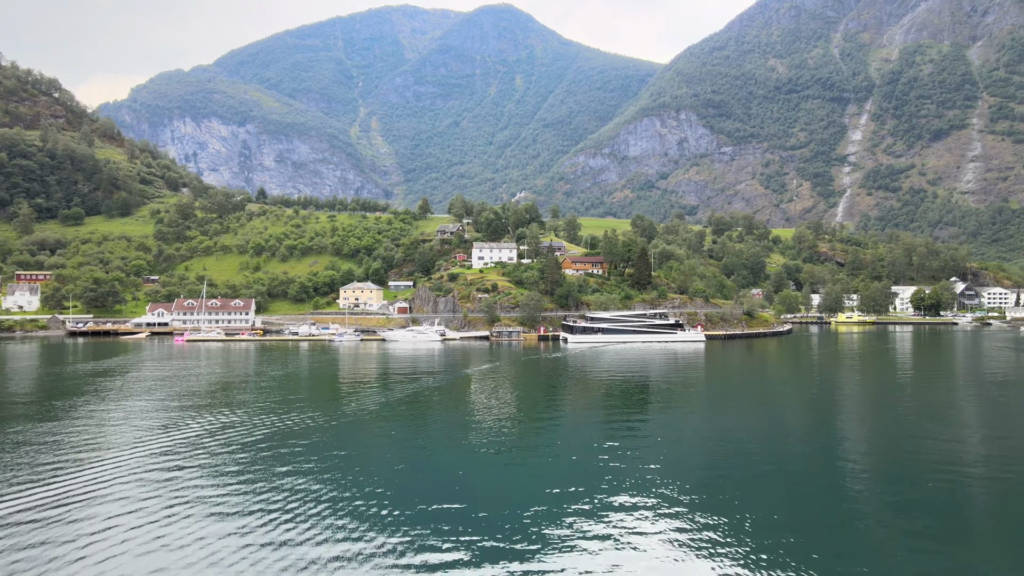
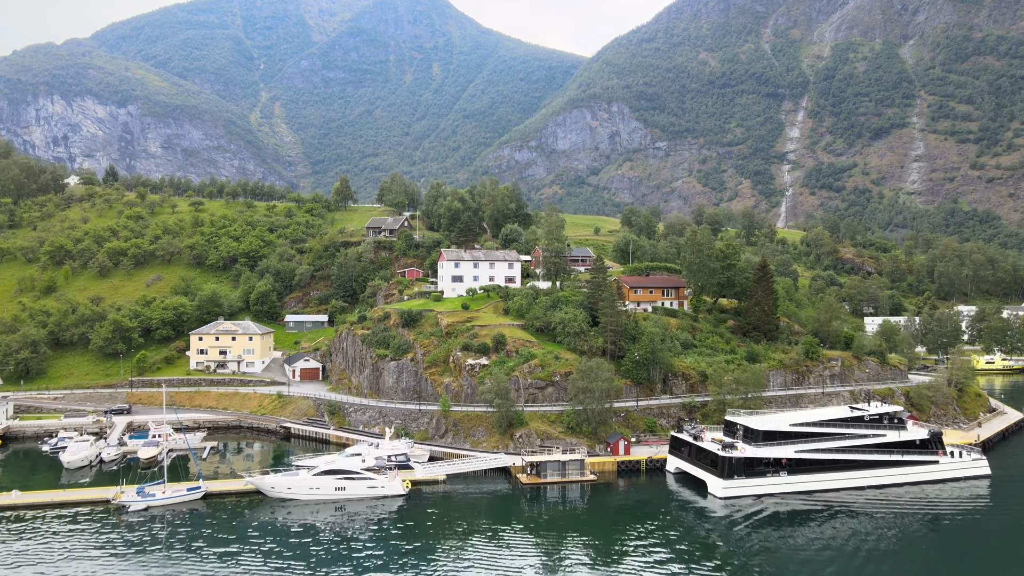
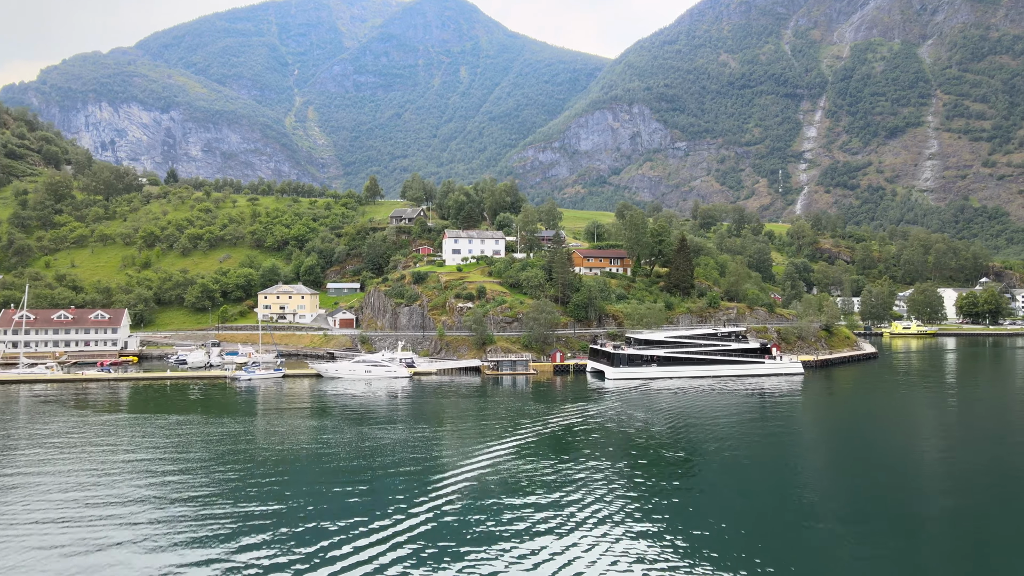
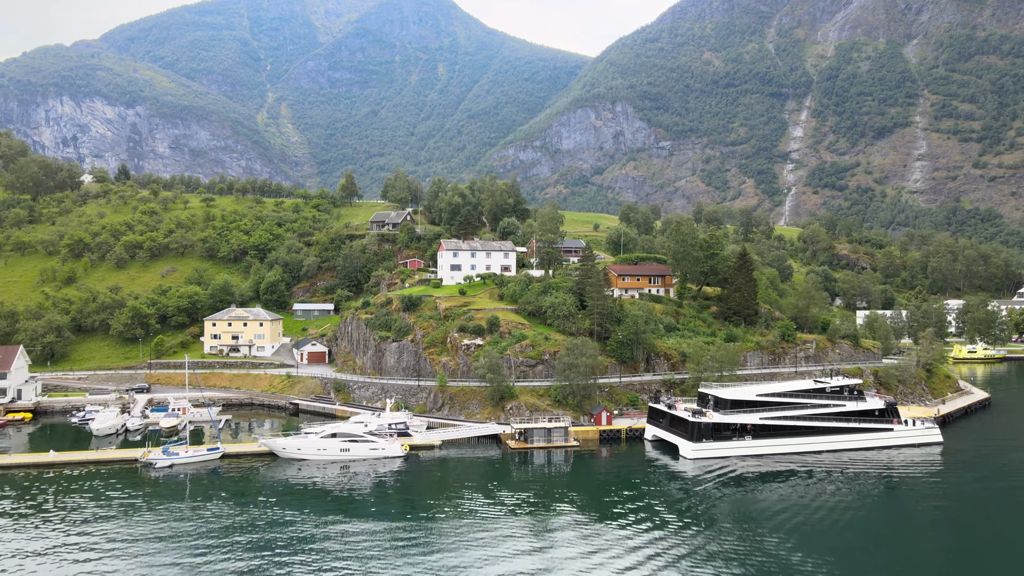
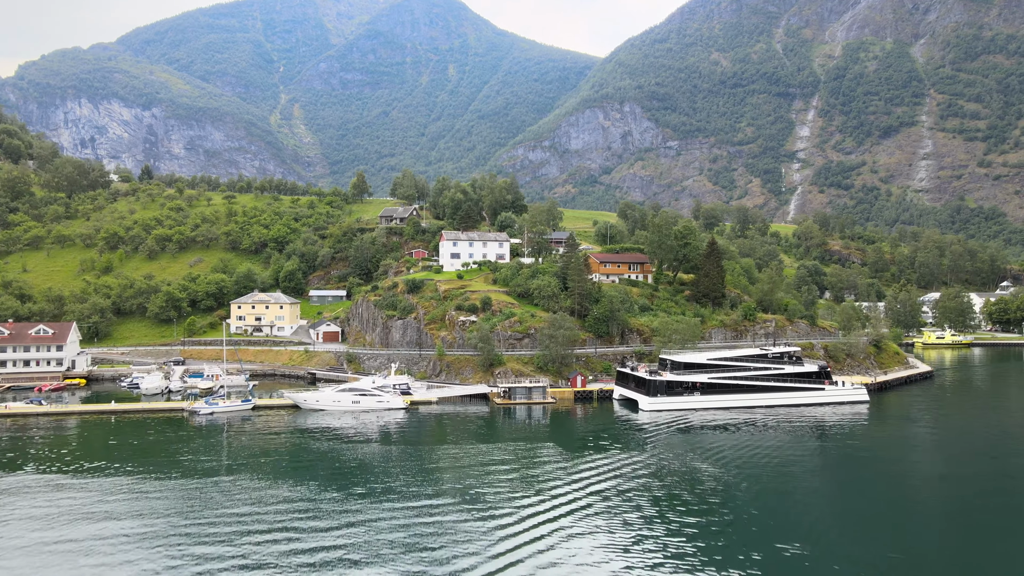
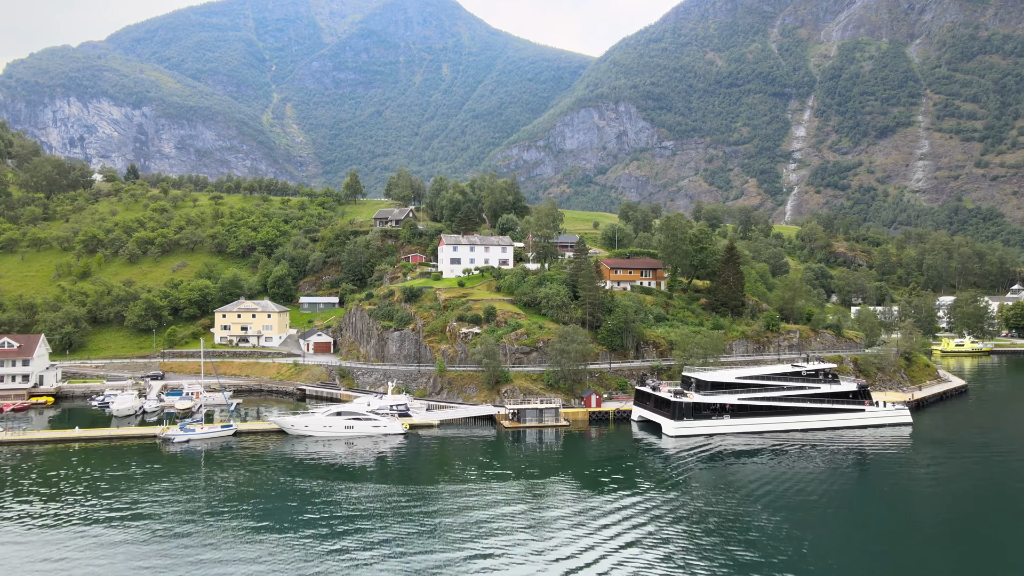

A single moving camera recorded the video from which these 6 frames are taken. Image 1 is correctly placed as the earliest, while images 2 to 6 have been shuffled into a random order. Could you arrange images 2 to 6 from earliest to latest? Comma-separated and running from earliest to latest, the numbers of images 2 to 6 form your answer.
3, 5, 6, 4, 2
